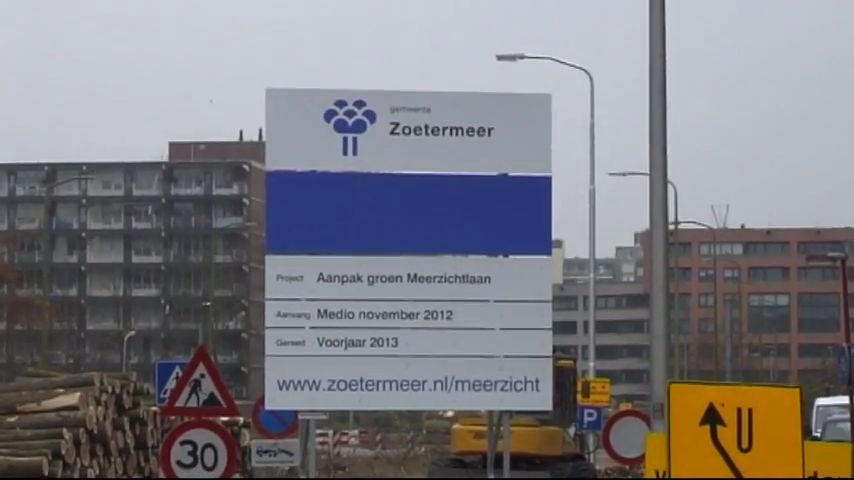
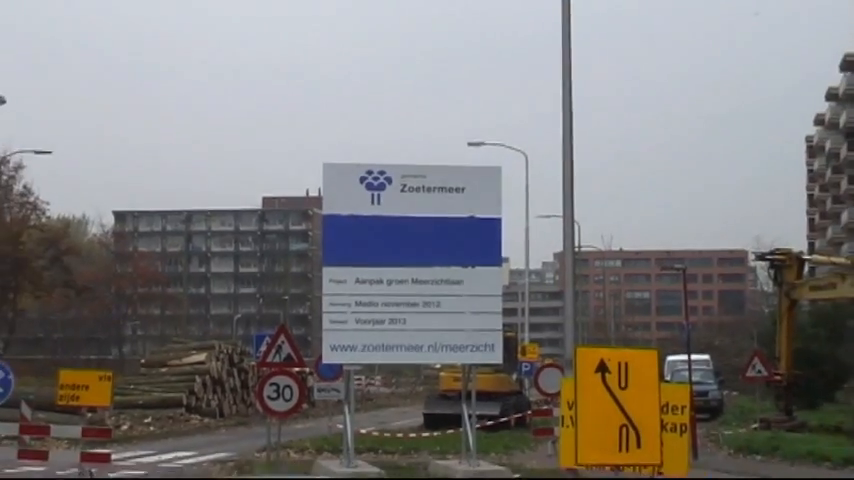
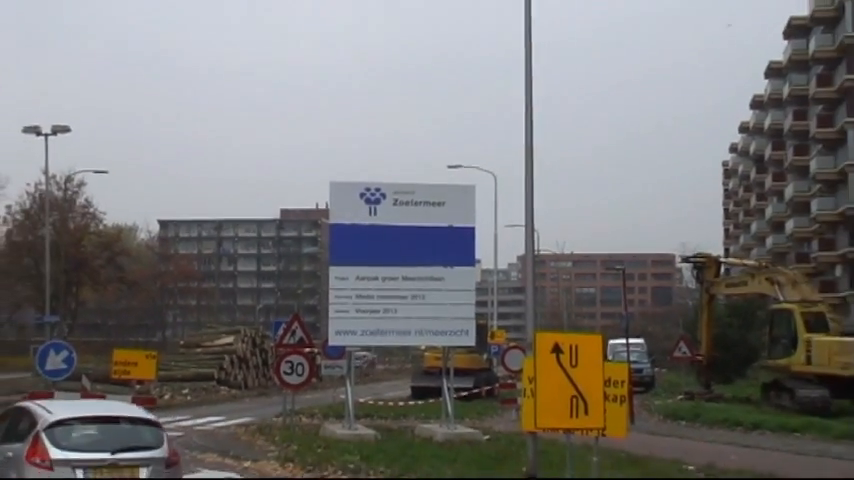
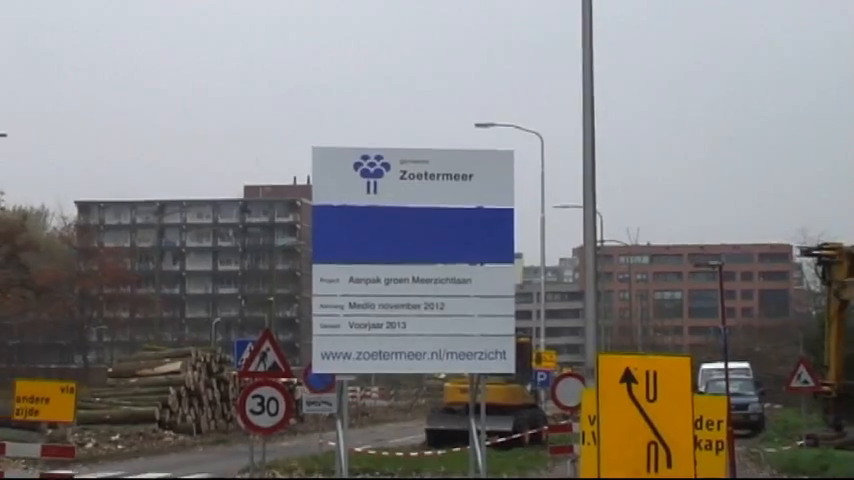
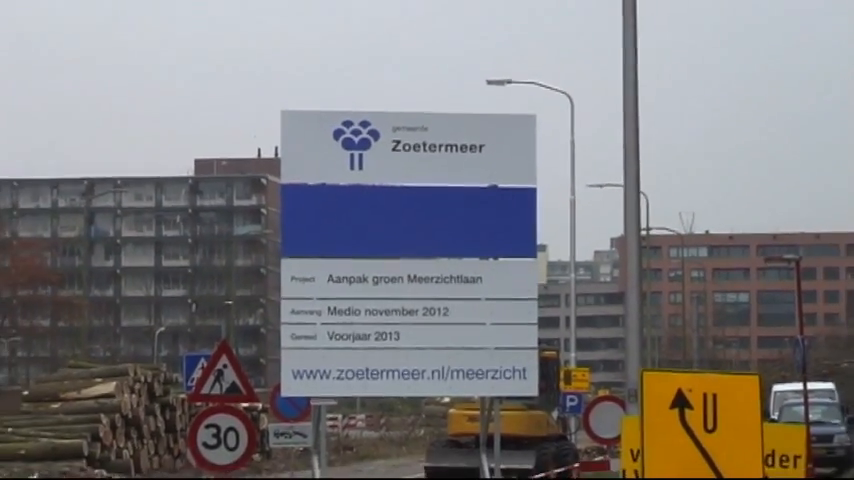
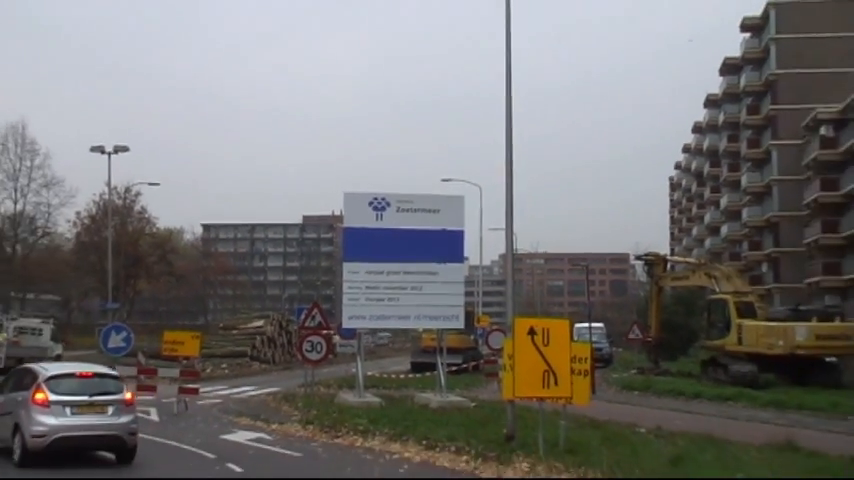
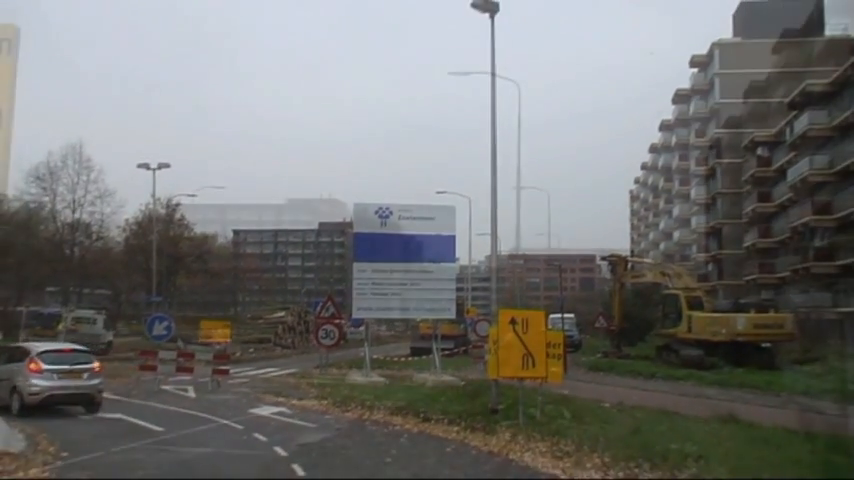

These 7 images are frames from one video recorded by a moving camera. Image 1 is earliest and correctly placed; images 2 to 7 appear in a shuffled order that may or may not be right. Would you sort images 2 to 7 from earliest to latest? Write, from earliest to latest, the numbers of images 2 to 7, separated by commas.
5, 4, 2, 3, 6, 7
